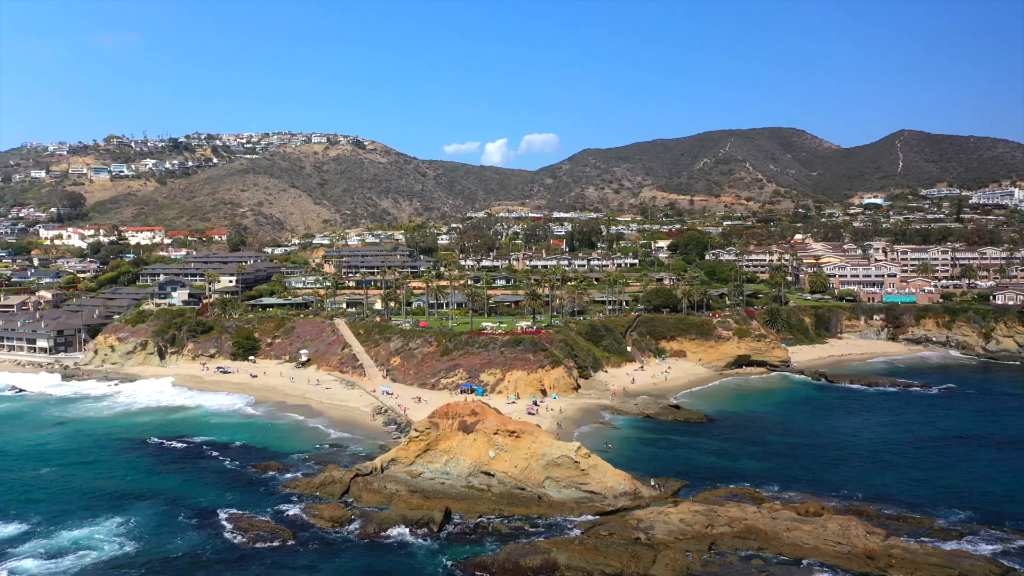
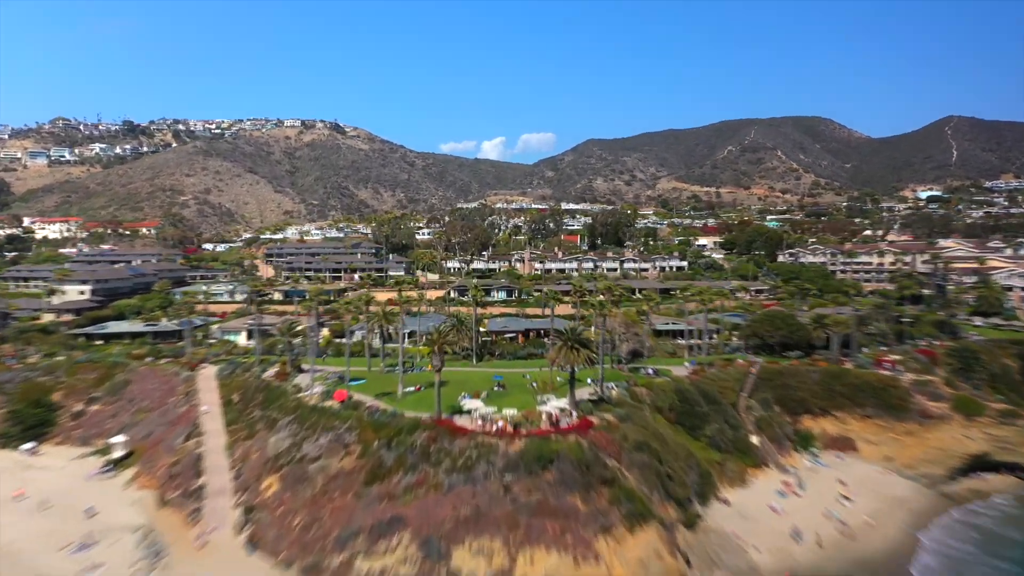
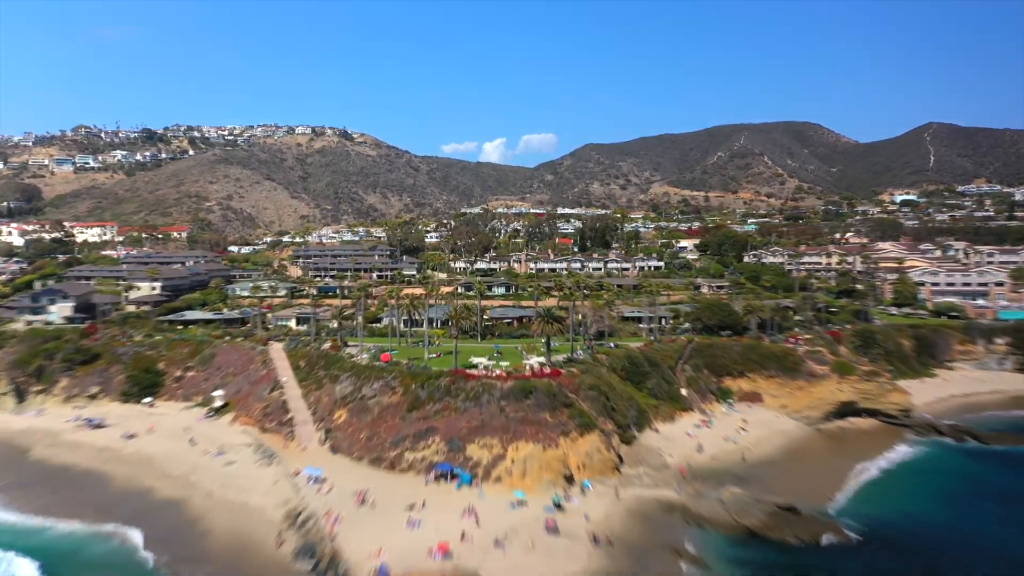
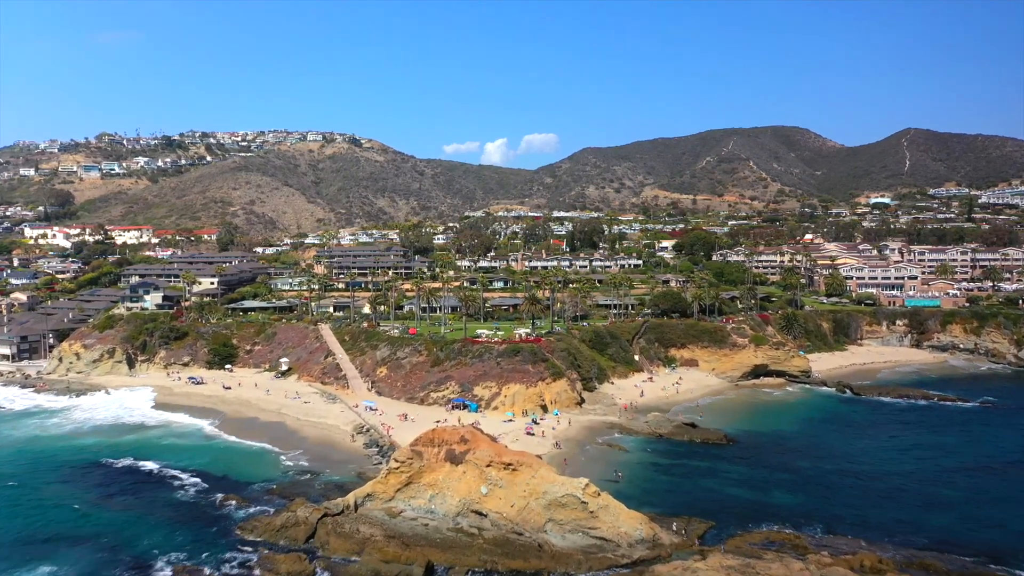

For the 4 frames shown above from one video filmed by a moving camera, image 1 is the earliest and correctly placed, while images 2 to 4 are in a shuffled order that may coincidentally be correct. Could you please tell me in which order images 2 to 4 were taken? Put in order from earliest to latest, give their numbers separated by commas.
4, 3, 2
